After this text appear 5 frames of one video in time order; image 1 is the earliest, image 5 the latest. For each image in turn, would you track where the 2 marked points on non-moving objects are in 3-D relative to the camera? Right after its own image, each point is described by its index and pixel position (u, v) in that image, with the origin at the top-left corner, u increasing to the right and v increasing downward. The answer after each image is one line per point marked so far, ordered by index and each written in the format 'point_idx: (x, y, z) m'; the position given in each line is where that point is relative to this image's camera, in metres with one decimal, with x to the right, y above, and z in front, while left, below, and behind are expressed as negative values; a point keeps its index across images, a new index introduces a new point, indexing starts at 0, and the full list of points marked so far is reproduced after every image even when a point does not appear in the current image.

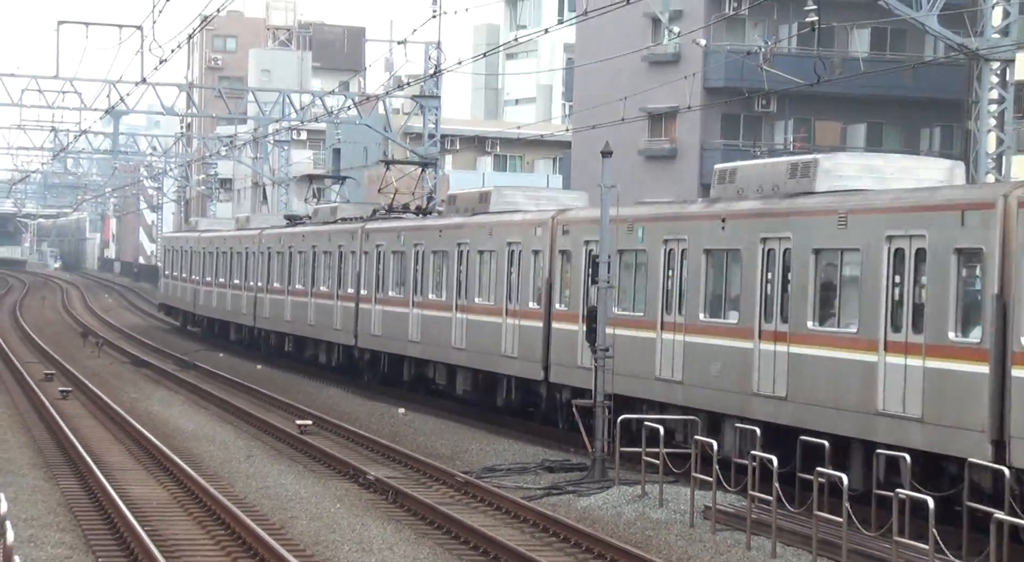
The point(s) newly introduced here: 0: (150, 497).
0: (-3.2, -1.9, +13.5) m
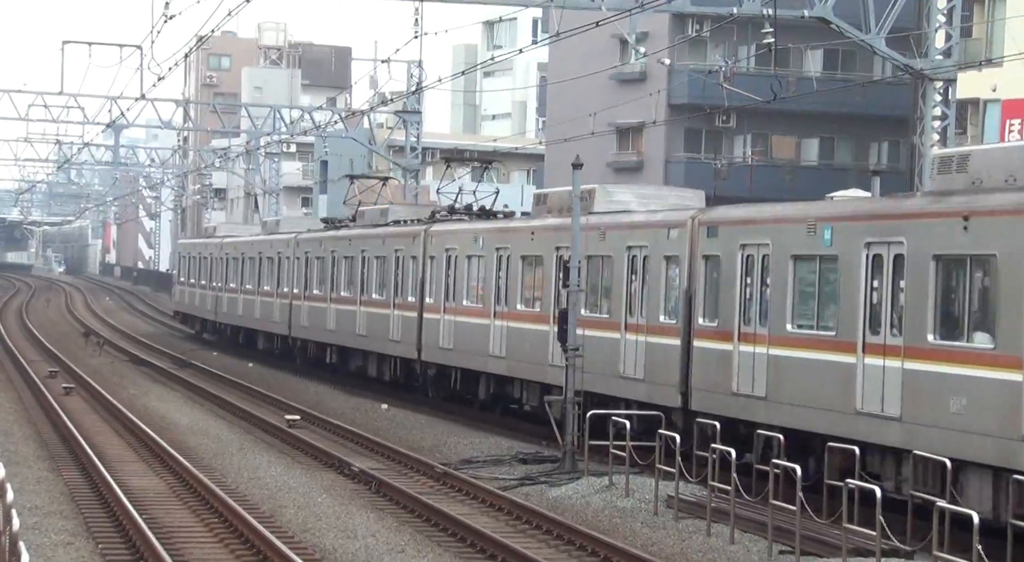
0: (-3.5, -1.9, +14.3) m
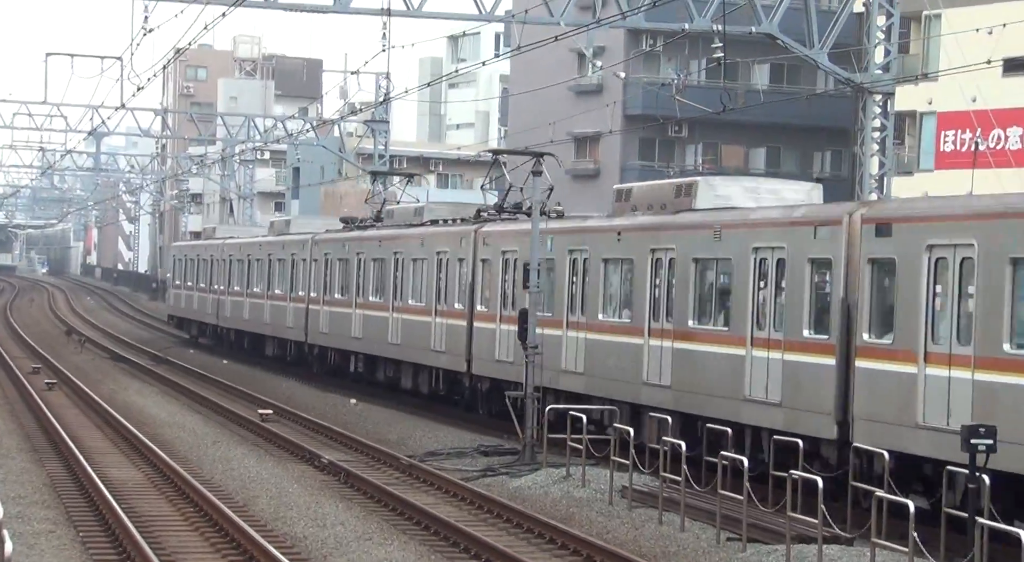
0: (-3.8, -1.9, +15.0) m
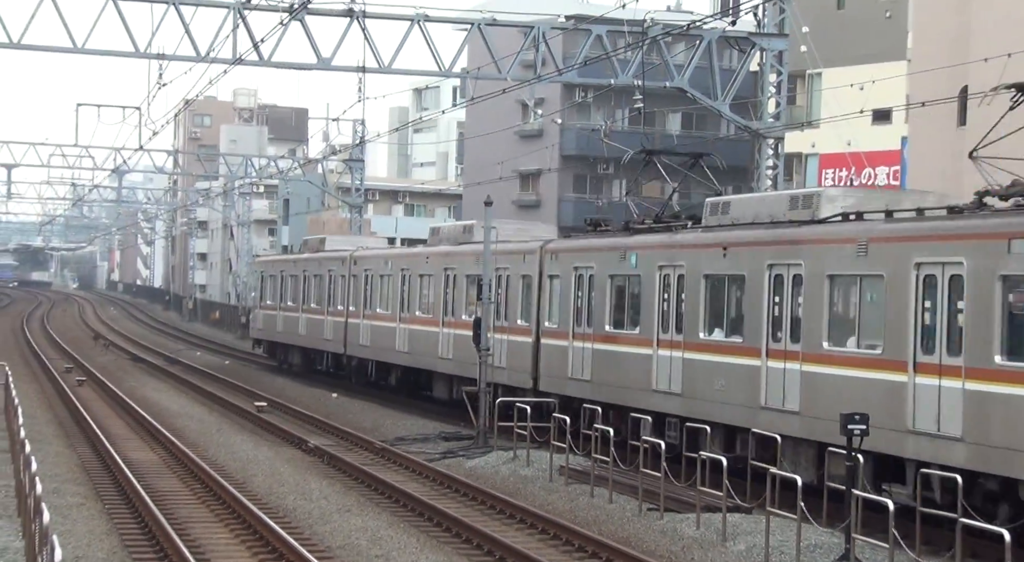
0: (-4.3, -2.1, +17.6) m
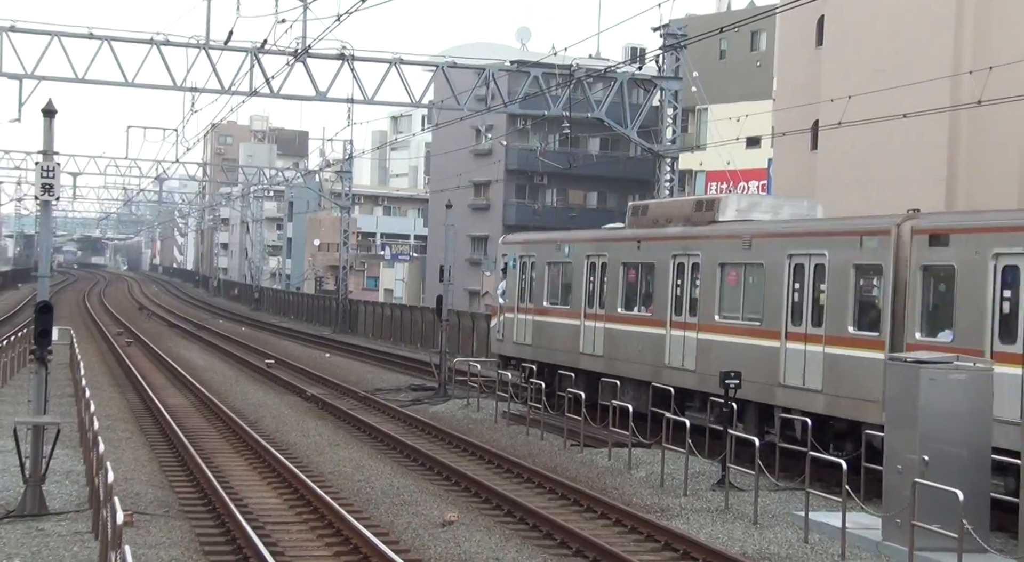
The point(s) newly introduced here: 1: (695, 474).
0: (-5.0, -1.9, +22.3) m
1: (+2.4, -2.5, +19.9) m
